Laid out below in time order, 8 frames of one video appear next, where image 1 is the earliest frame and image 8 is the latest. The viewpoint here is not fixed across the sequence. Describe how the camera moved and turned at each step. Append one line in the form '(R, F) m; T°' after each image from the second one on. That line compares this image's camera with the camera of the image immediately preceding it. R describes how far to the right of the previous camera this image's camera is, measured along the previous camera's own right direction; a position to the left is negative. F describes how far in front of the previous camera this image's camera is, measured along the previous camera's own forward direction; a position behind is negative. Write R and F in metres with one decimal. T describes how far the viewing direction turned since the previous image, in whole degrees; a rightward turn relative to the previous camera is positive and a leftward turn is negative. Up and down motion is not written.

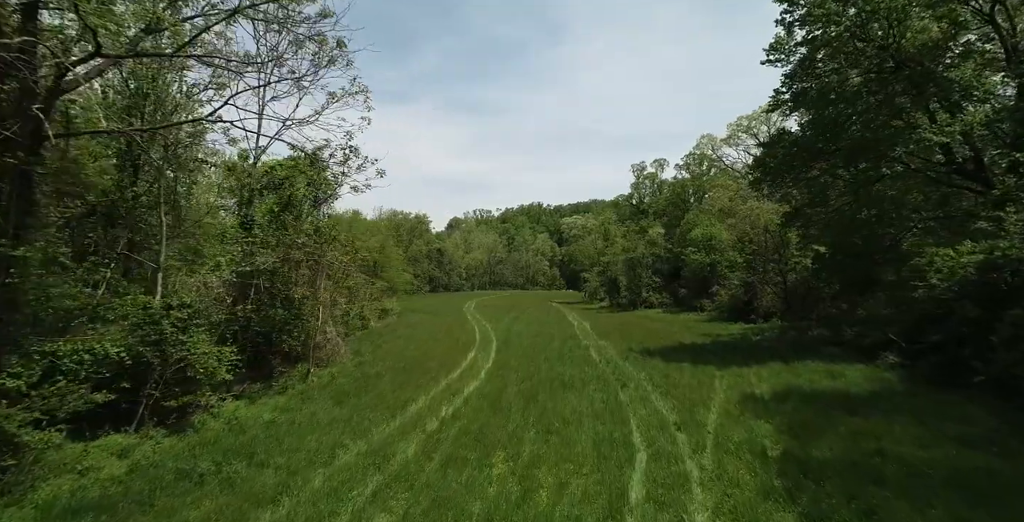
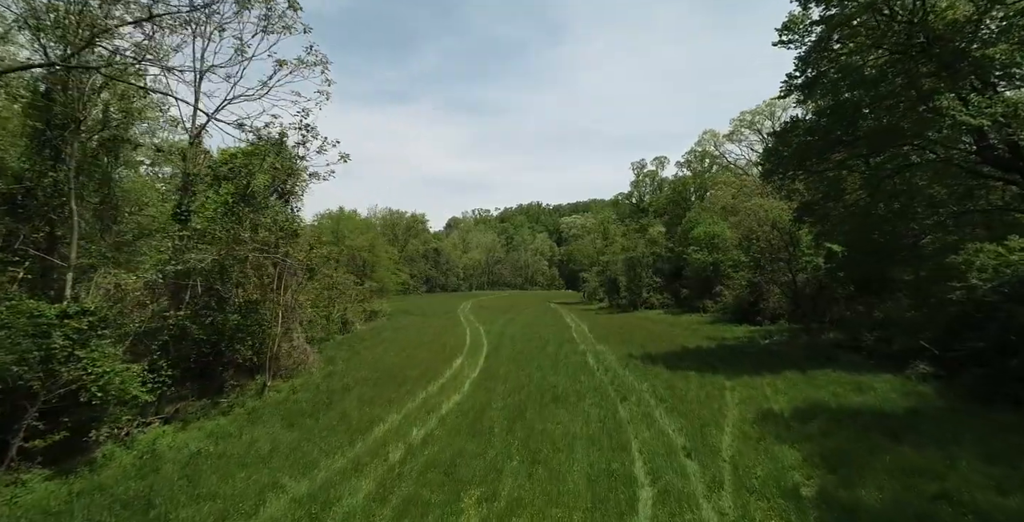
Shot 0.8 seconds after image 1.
(+0.4, +1.8) m; 0°
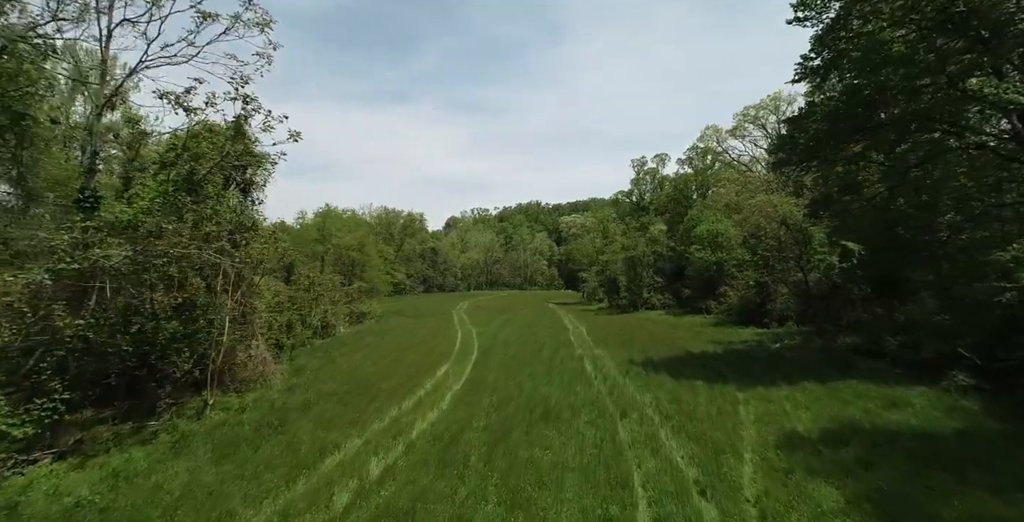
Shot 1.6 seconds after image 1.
(+0.4, +1.9) m; 0°
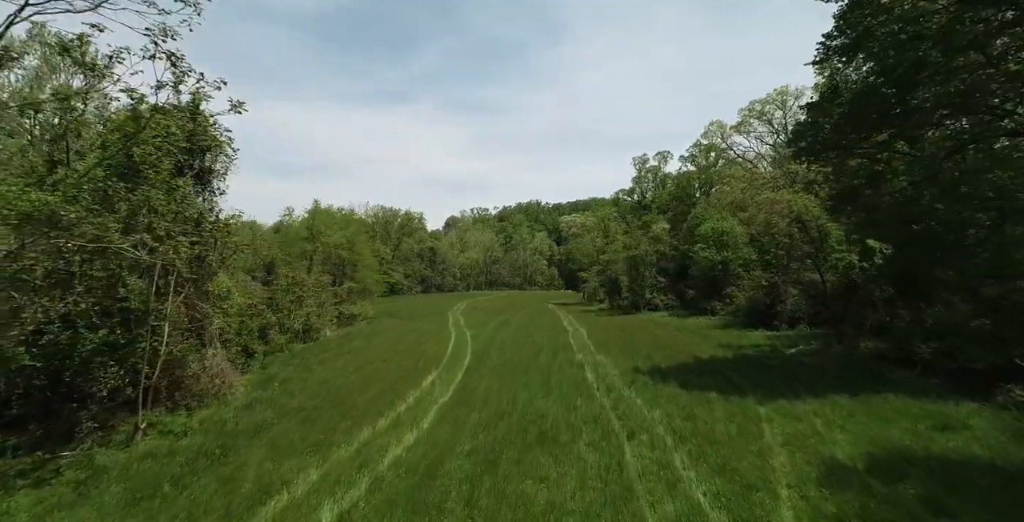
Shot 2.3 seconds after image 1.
(+0.2, +1.8) m; 0°
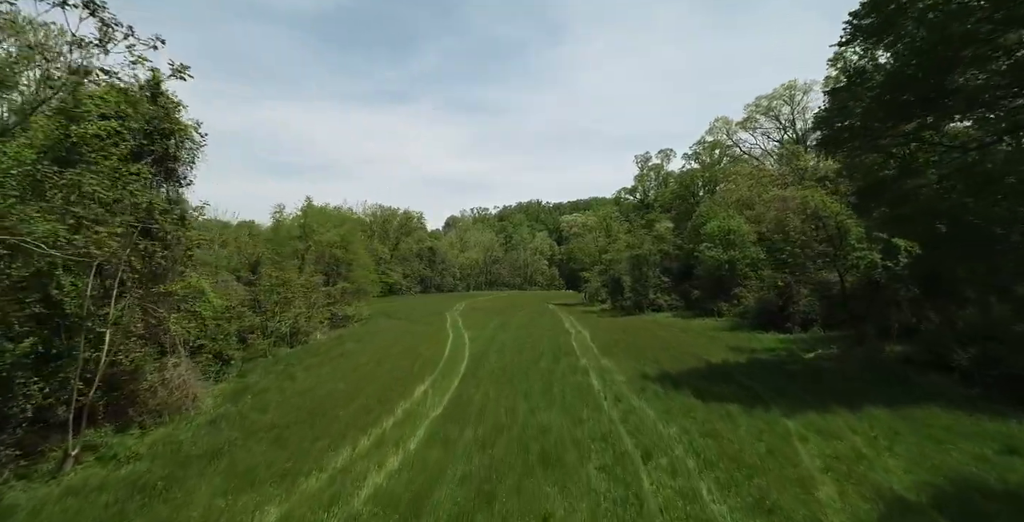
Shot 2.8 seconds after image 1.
(0.0, +1.5) m; 0°
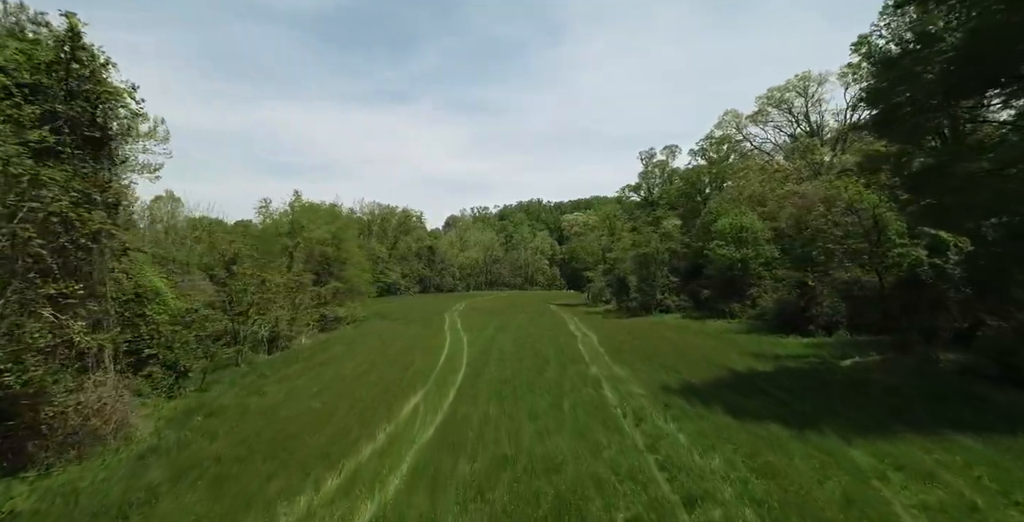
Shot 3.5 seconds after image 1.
(-0.1, +2.3) m; 0°
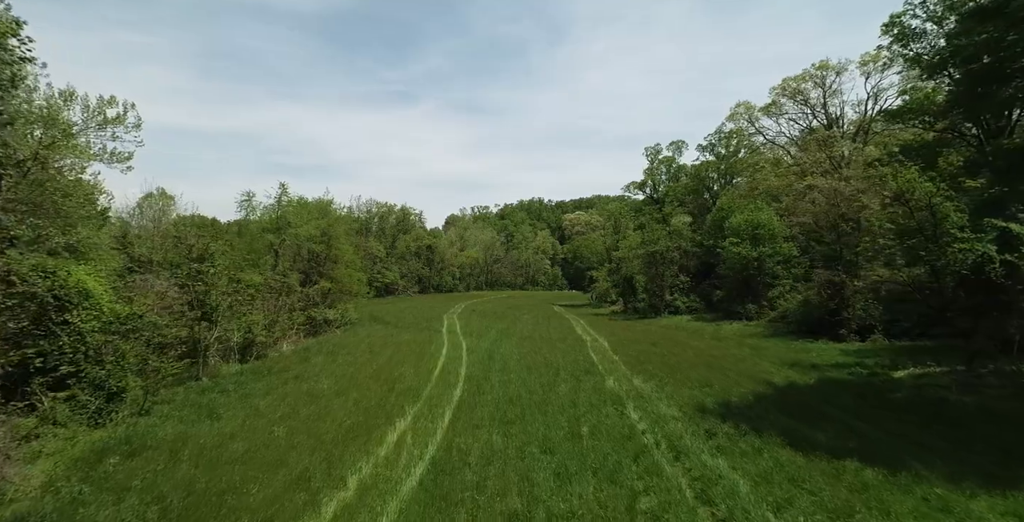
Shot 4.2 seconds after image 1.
(-0.2, +2.6) m; 0°
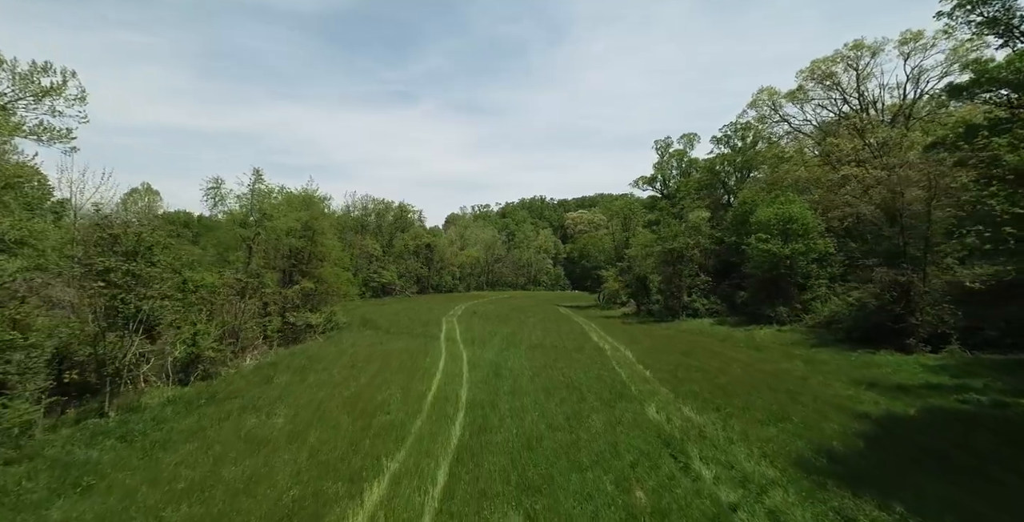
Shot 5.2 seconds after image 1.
(-0.4, +4.2) m; 0°
